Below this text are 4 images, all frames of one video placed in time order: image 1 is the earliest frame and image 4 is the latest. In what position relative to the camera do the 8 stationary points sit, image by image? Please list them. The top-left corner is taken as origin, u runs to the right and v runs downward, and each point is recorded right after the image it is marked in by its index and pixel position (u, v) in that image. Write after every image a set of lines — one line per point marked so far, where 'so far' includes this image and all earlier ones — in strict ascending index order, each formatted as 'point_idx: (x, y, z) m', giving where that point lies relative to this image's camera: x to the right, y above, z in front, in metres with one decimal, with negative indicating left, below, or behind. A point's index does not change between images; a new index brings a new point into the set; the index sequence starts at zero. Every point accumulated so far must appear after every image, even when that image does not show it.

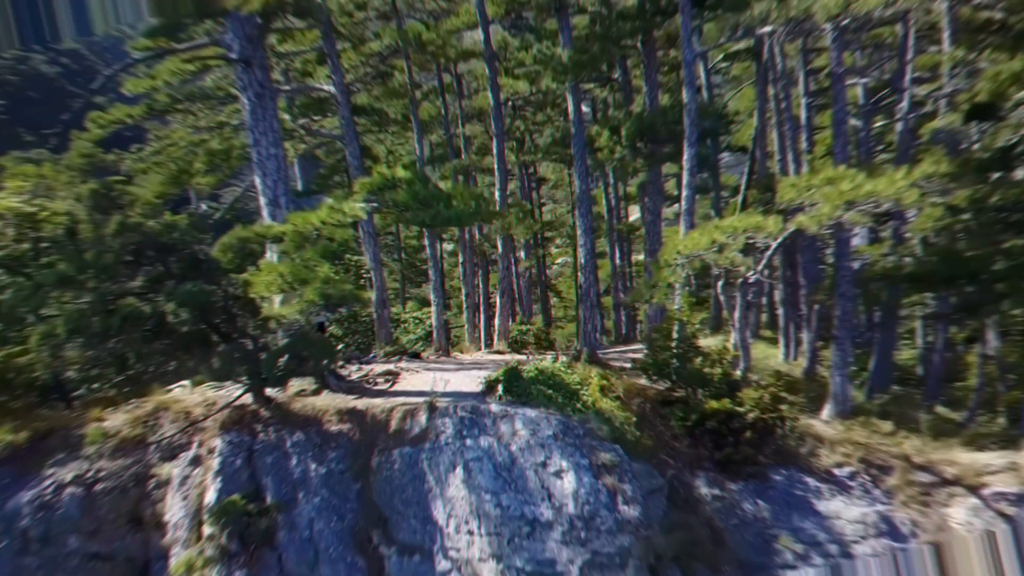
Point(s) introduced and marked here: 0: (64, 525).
0: (-2.7, -1.4, +5.1) m
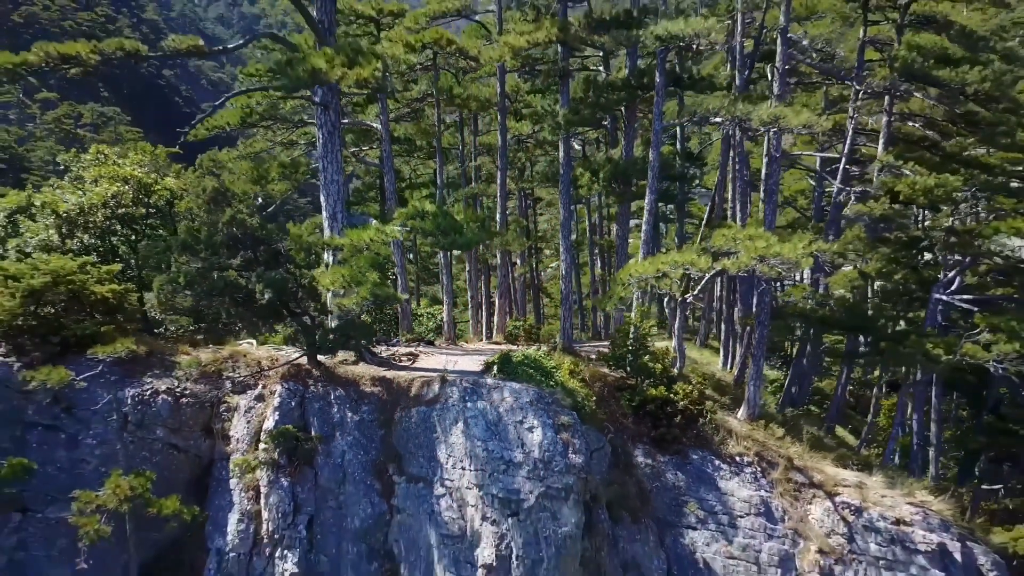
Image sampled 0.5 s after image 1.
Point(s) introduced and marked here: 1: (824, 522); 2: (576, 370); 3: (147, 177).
0: (-2.9, -1.2, +6.8) m
1: (+2.9, -2.2, +7.6) m
2: (+0.6, -0.8, +8.2) m
3: (-3.8, +1.1, +9.0) m
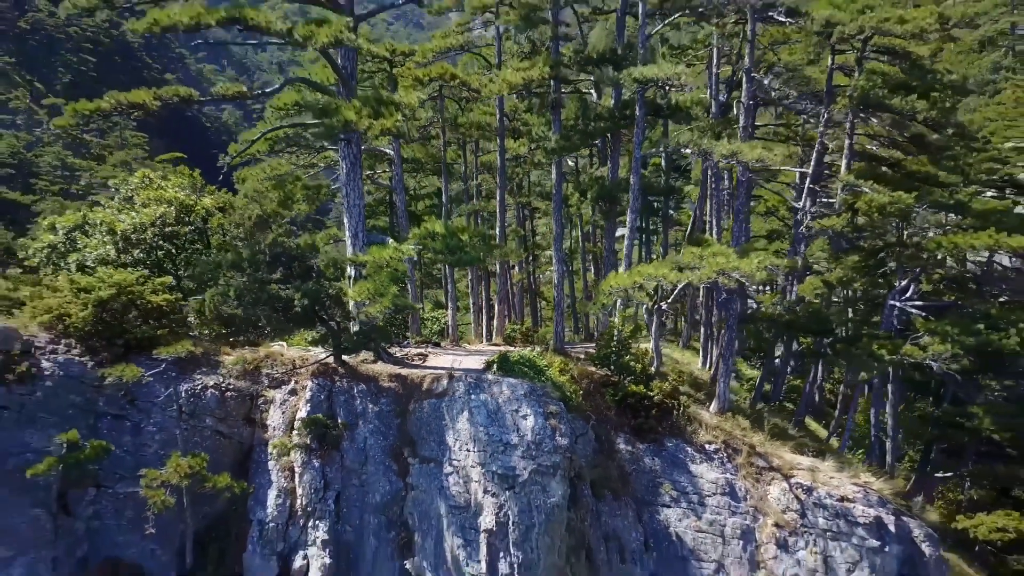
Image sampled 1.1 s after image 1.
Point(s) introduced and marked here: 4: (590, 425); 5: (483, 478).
0: (-2.9, -1.3, +8.0) m
1: (+2.8, -2.2, +8.8) m
2: (+0.6, -0.9, +9.4) m
3: (-3.8, +1.0, +10.2) m
4: (+0.8, -1.5, +9.1) m
5: (-0.3, -1.8, +8.1) m
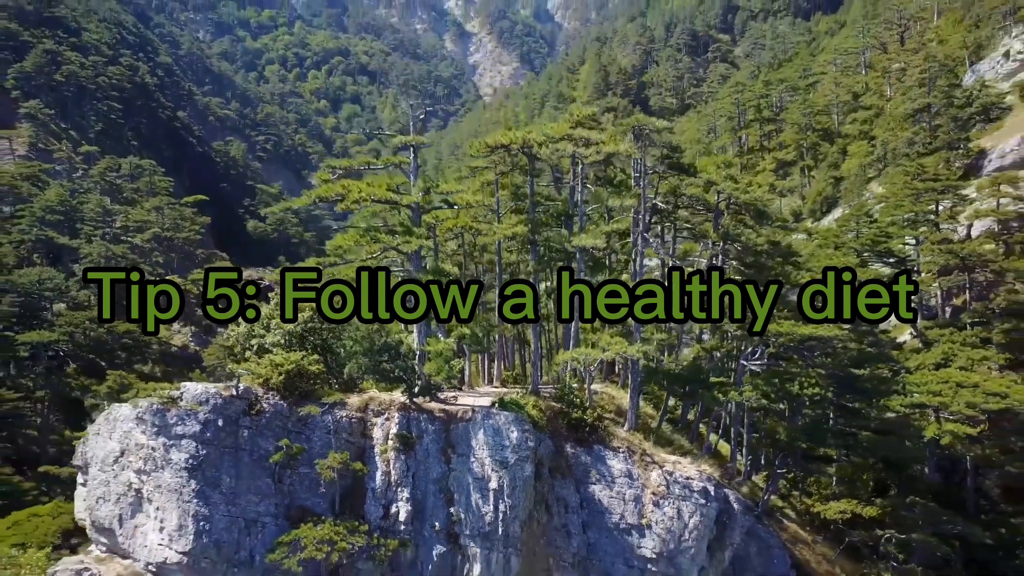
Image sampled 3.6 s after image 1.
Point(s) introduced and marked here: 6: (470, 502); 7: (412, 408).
0: (-3.1, -2.6, +14.9) m
1: (+2.7, -3.6, +15.8) m
2: (+0.5, -2.3, +16.4) m
3: (-4.0, -0.4, +17.2) m
4: (+0.7, -2.9, +16.1) m
5: (-0.4, -3.2, +15.0) m
6: (-0.7, -3.9, +15.0) m
7: (-1.9, -2.2, +15.6) m
